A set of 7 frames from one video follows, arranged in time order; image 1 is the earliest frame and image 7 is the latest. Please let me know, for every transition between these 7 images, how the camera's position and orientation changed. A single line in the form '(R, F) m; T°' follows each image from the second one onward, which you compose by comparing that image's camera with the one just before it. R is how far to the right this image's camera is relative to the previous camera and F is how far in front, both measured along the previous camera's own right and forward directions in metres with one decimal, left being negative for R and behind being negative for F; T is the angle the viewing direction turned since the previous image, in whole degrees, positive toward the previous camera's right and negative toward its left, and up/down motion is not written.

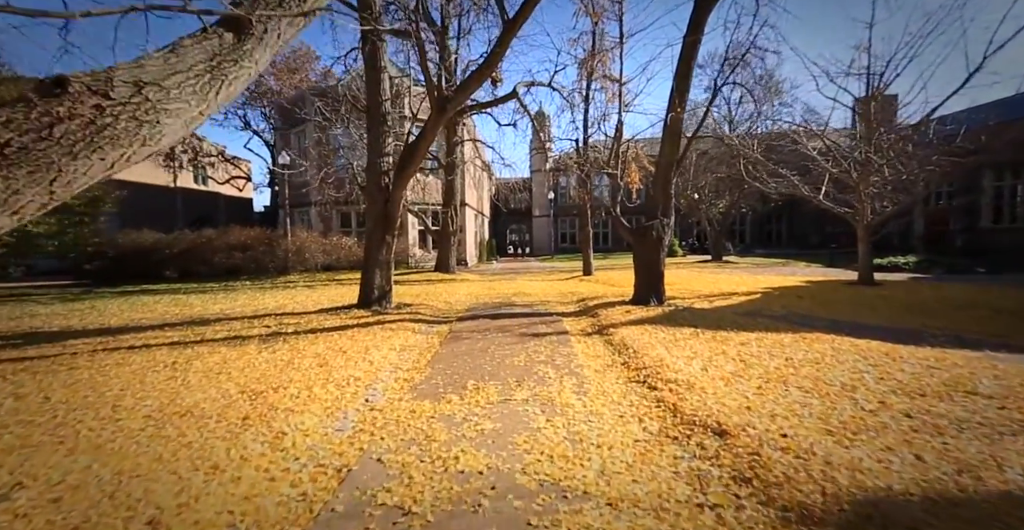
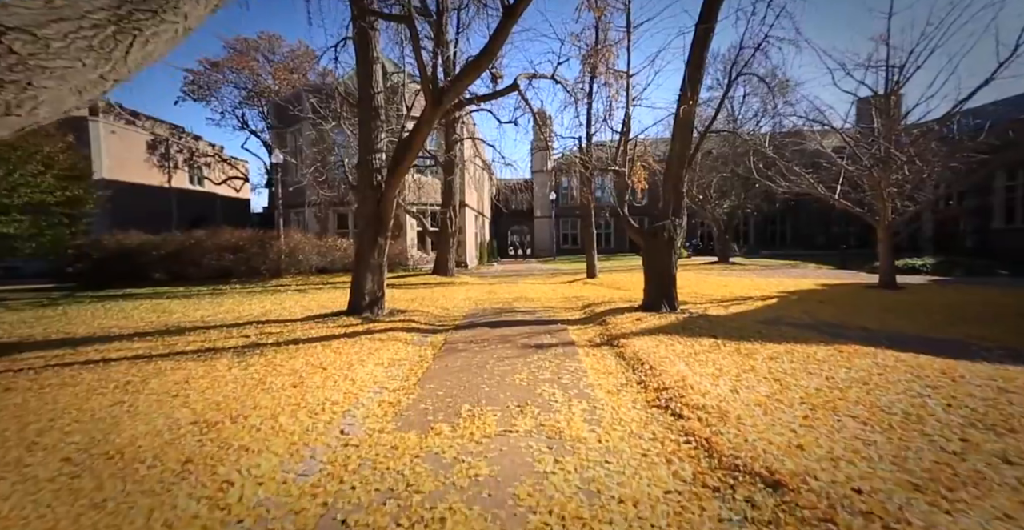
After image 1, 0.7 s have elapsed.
(0.0, +0.7) m; 0°
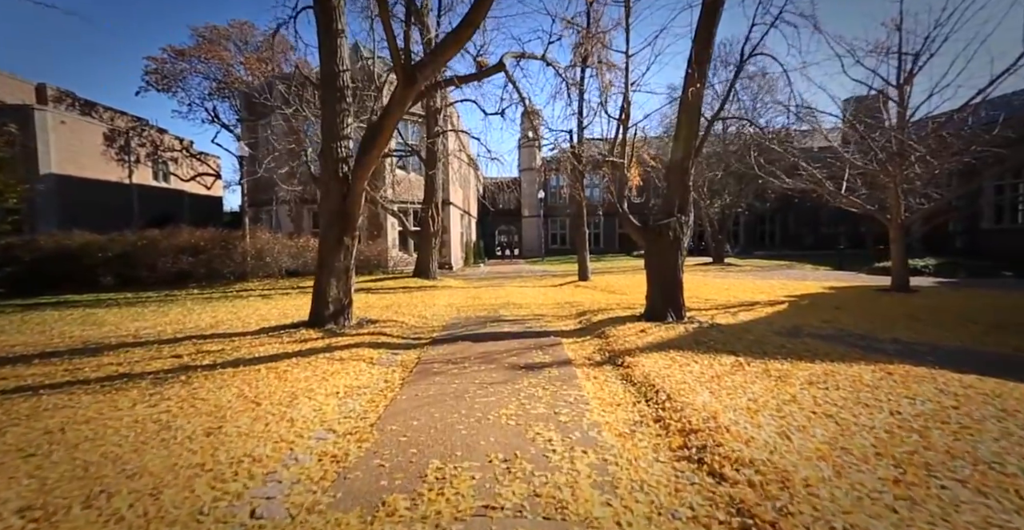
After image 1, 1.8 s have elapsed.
(0.0, +1.1) m; +2°
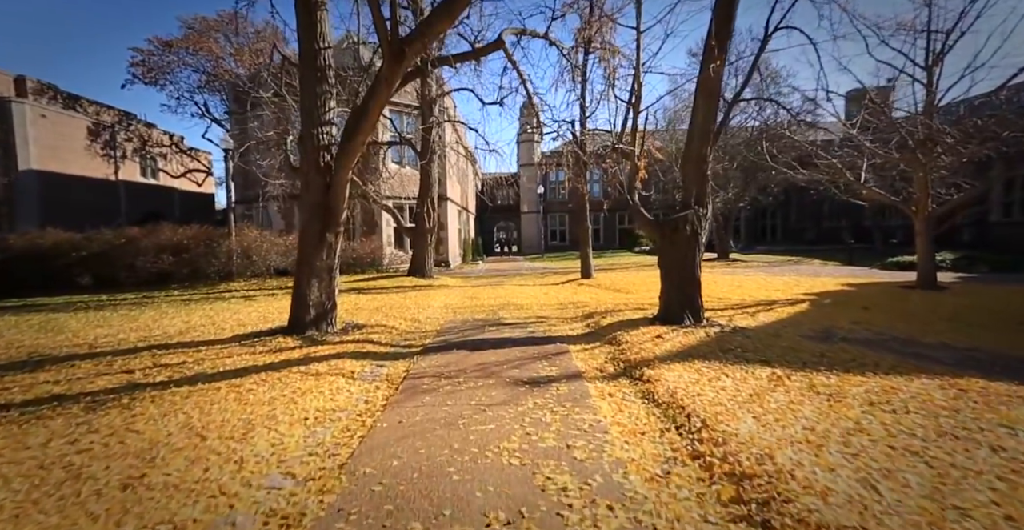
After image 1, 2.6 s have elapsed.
(0.0, +0.8) m; 0°
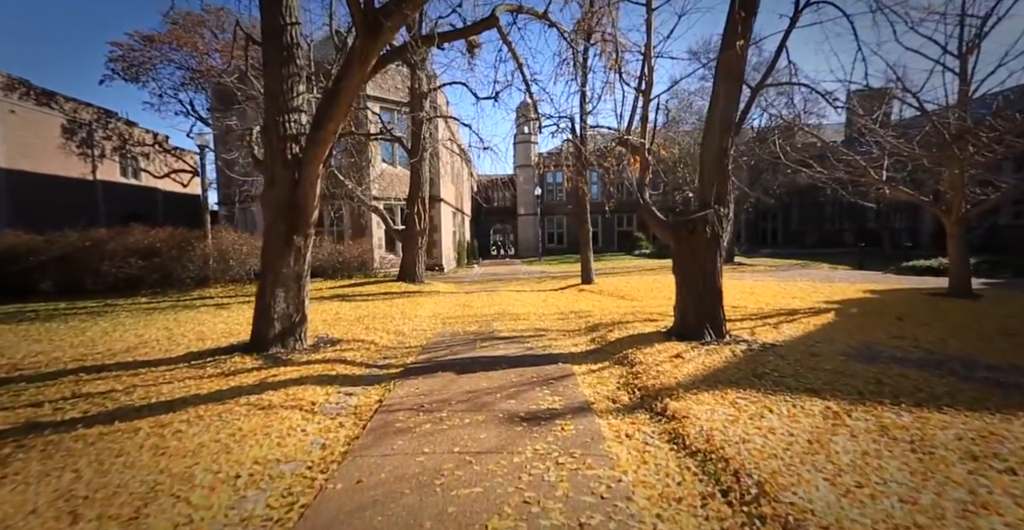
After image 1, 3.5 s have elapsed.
(0.0, +0.9) m; 0°
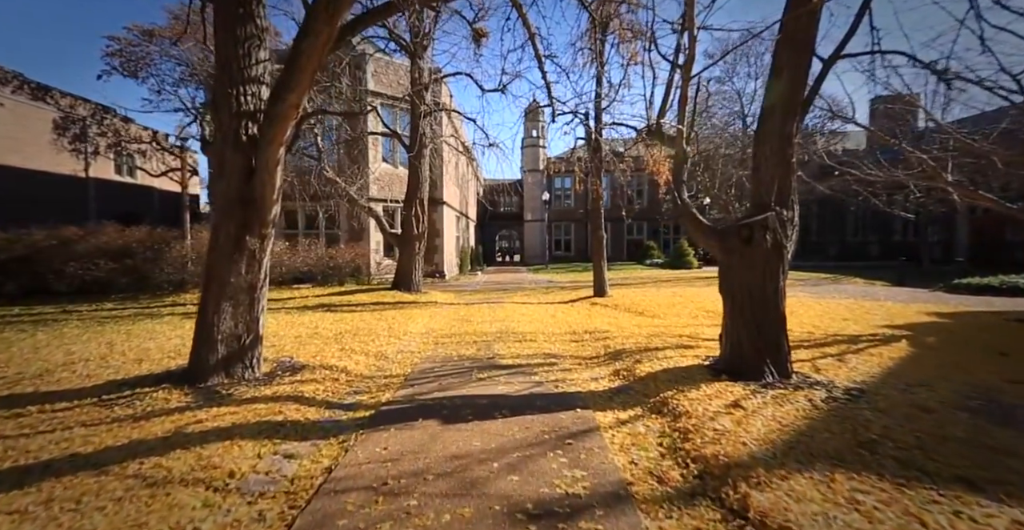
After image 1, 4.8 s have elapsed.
(0.0, +1.4) m; -1°
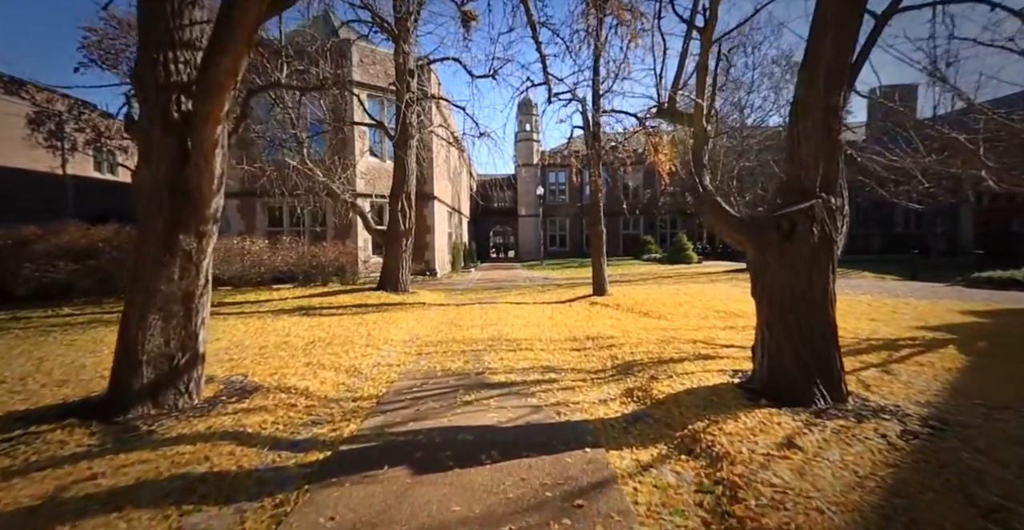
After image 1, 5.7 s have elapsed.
(0.0, +0.9) m; 0°
